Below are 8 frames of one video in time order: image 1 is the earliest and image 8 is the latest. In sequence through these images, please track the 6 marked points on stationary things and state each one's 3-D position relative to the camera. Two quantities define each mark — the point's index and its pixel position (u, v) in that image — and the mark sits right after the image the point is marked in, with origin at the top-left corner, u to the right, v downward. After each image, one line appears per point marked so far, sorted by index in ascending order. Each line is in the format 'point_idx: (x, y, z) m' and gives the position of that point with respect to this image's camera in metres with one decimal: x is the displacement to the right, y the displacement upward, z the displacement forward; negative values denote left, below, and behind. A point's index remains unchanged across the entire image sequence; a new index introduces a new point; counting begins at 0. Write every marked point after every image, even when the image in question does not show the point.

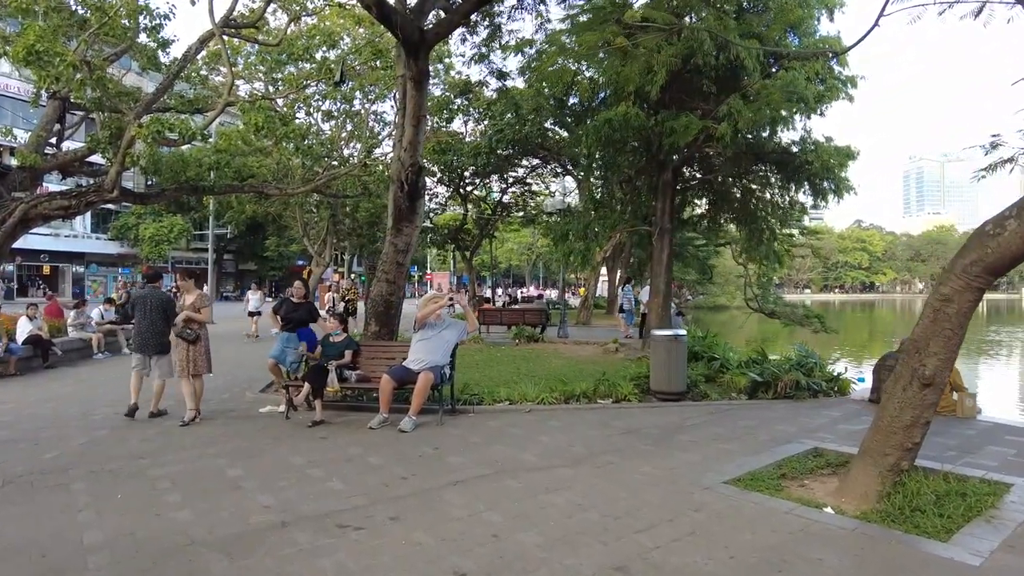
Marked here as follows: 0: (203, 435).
0: (-2.8, -1.4, +6.1) m
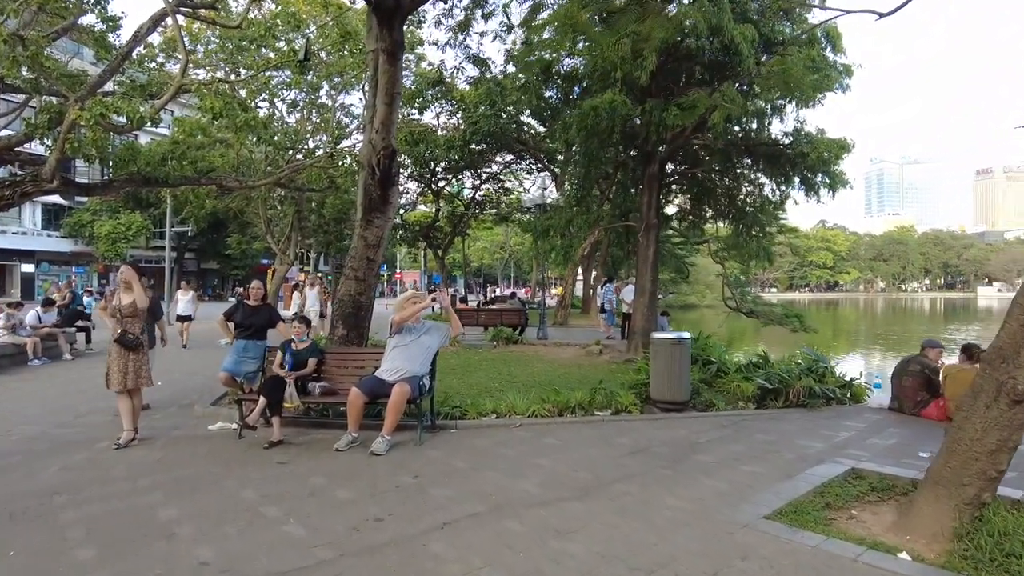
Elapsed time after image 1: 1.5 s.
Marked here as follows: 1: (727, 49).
0: (-2.9, -1.3, +5.1) m
1: (+3.8, +4.2, +11.6) m
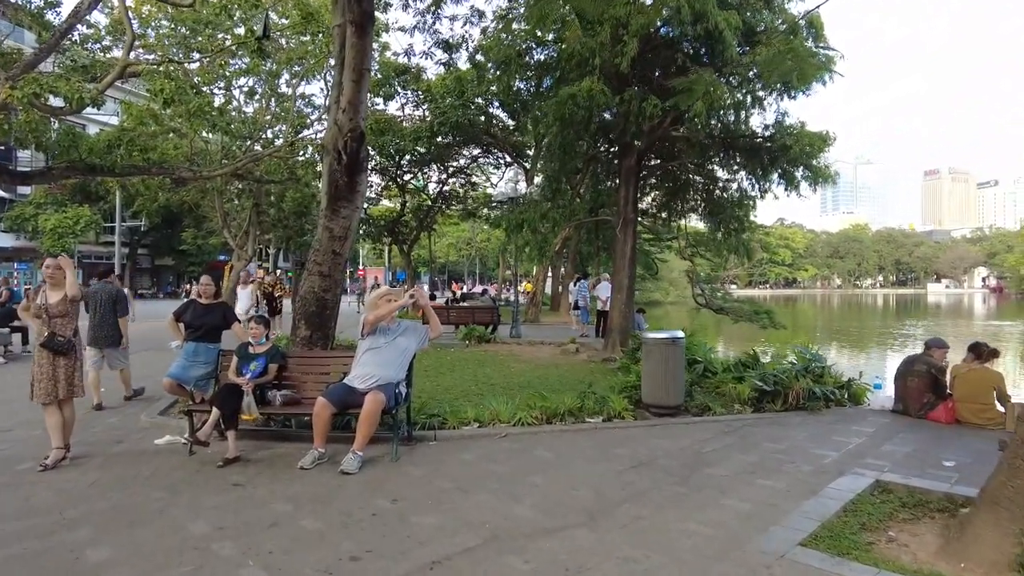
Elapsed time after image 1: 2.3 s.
0: (-3.0, -1.3, +4.4) m
1: (+3.3, +4.3, +11.2) m
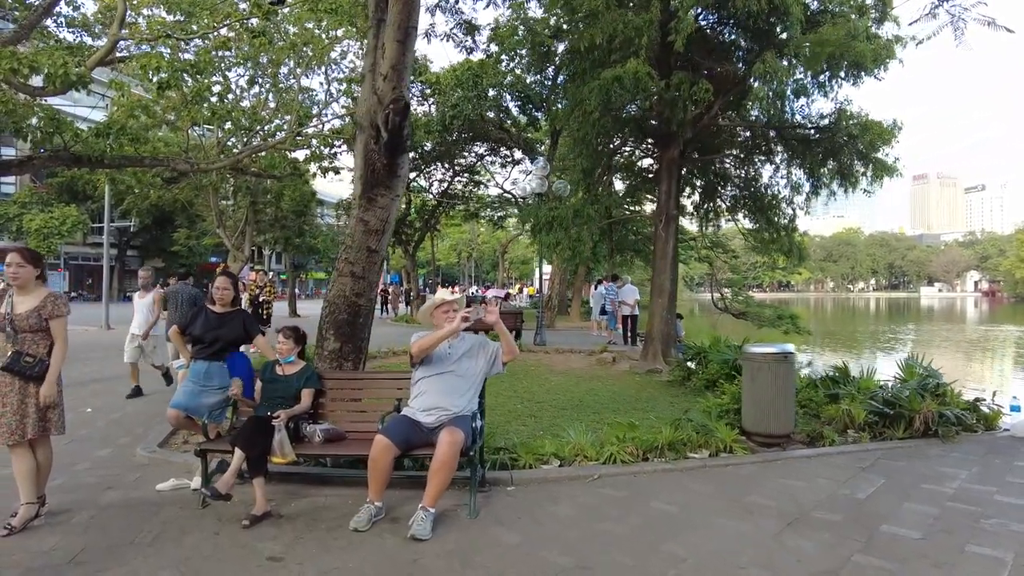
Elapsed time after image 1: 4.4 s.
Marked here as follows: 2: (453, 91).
0: (-2.3, -1.3, +3.2) m
1: (+3.9, +4.2, +10.1) m
2: (-1.7, +5.8, +19.4) m
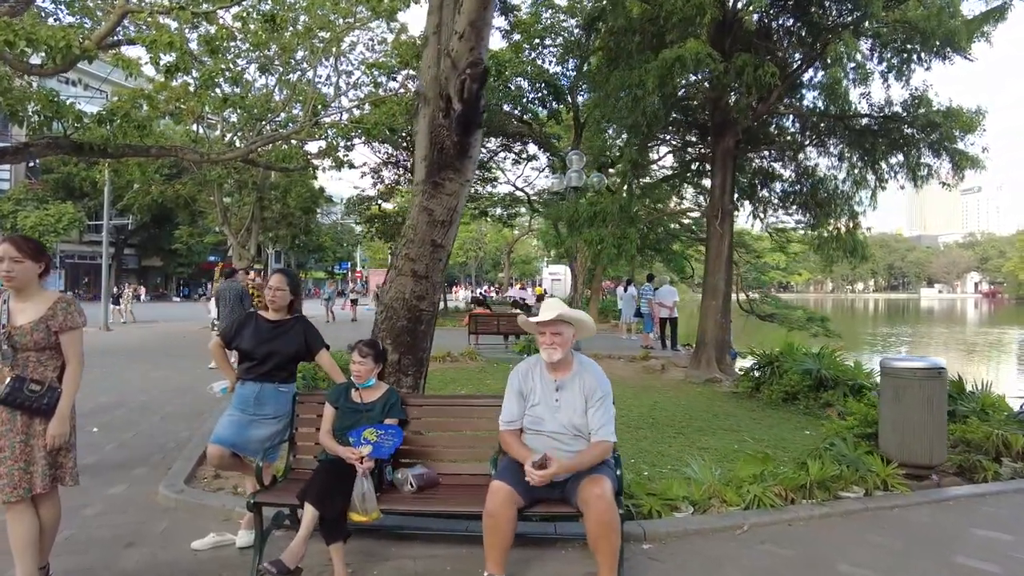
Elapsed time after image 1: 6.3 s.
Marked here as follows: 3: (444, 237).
0: (-1.6, -1.3, +2.3) m
1: (+4.6, +4.2, +9.2) m
2: (-1.1, +5.8, +18.5) m
3: (-0.5, +0.4, +4.9) m
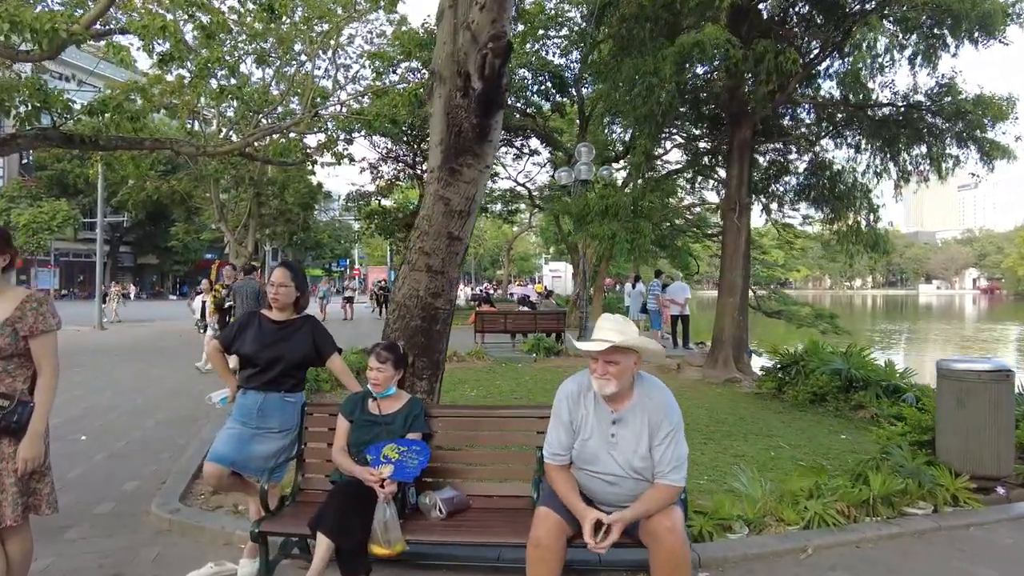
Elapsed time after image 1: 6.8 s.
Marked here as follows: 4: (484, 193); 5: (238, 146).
0: (-1.4, -1.3, +1.9) m
1: (+4.7, +4.2, +8.8) m
2: (-1.0, +5.9, +18.1) m
3: (-0.3, +0.4, +4.5) m
4: (-0.2, +0.7, +4.6) m
5: (-4.7, +2.4, +11.3) m
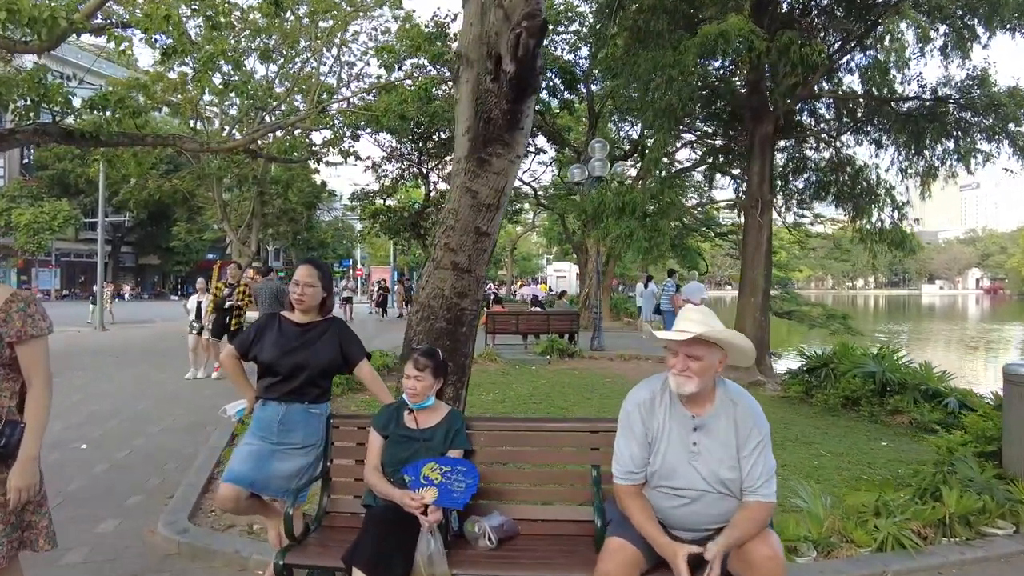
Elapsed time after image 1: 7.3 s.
0: (-1.2, -1.3, +1.6) m
1: (+4.9, +4.2, +8.5) m
2: (-0.8, +5.9, +17.8) m
3: (-0.1, +0.4, +4.2) m
4: (0.0, +0.7, +4.3) m
5: (-4.5, +2.4, +11.0) m
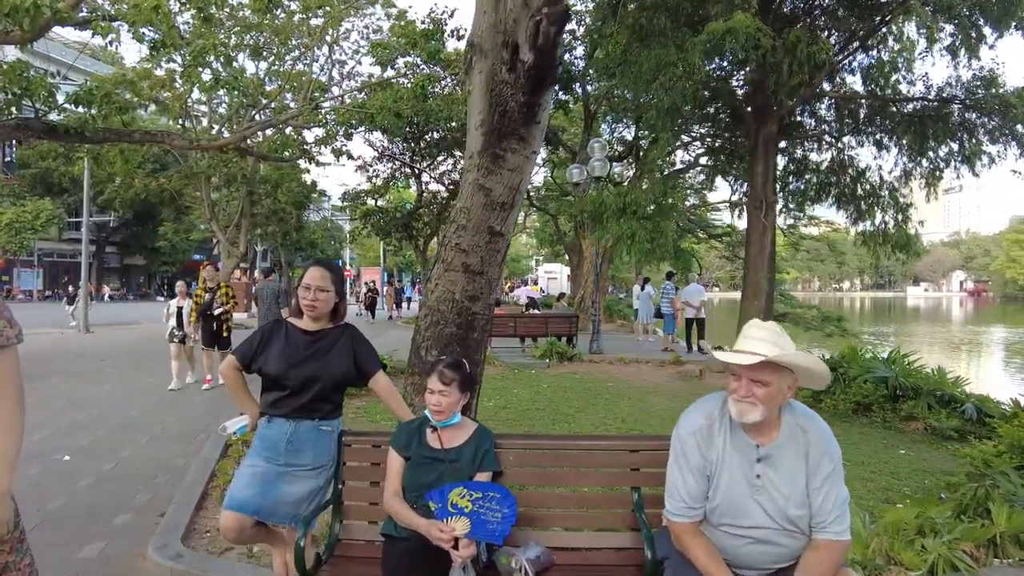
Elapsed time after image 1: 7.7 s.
0: (-1.1, -1.3, +1.3) m
1: (+4.9, +4.2, +8.4) m
2: (-0.9, +5.8, +17.5) m
3: (0.0, +0.4, +4.0) m
4: (+0.1, +0.6, +4.0) m
5: (-4.5, +2.4, +10.7) m
